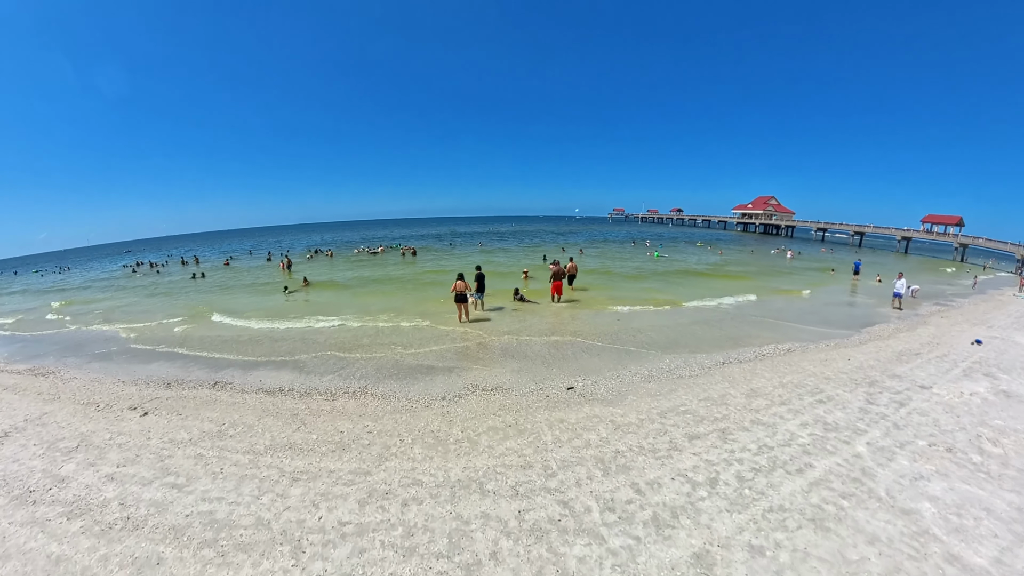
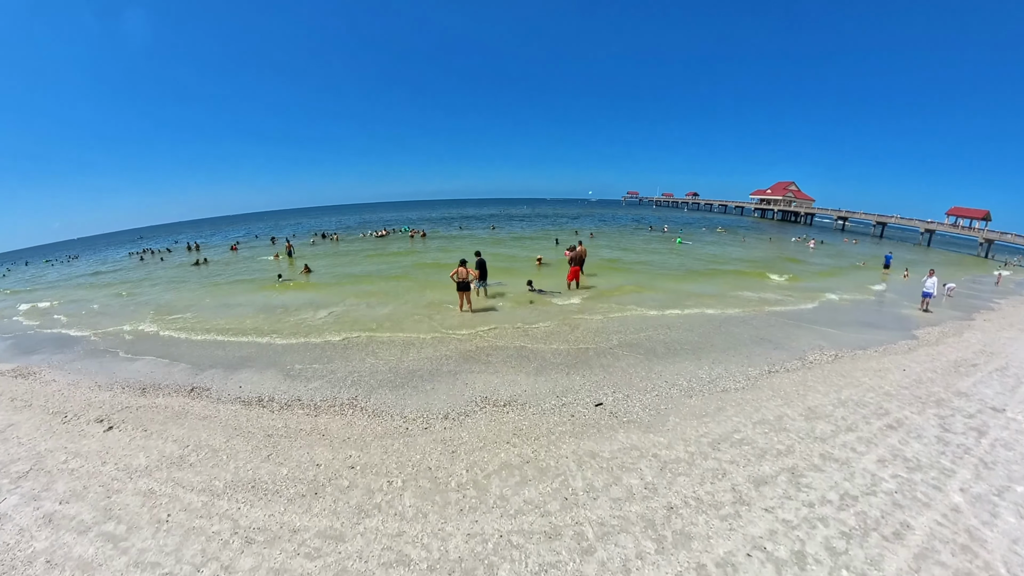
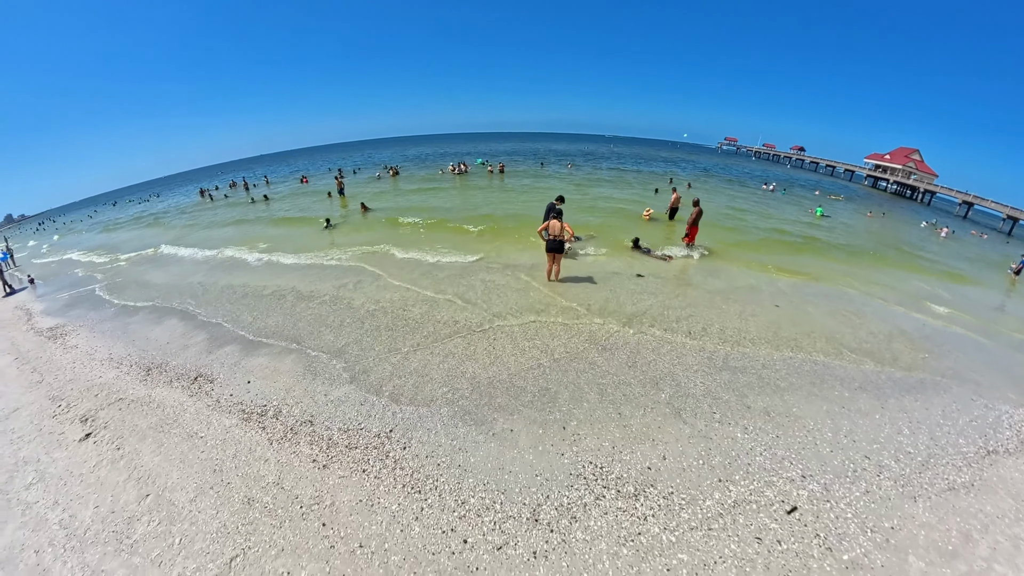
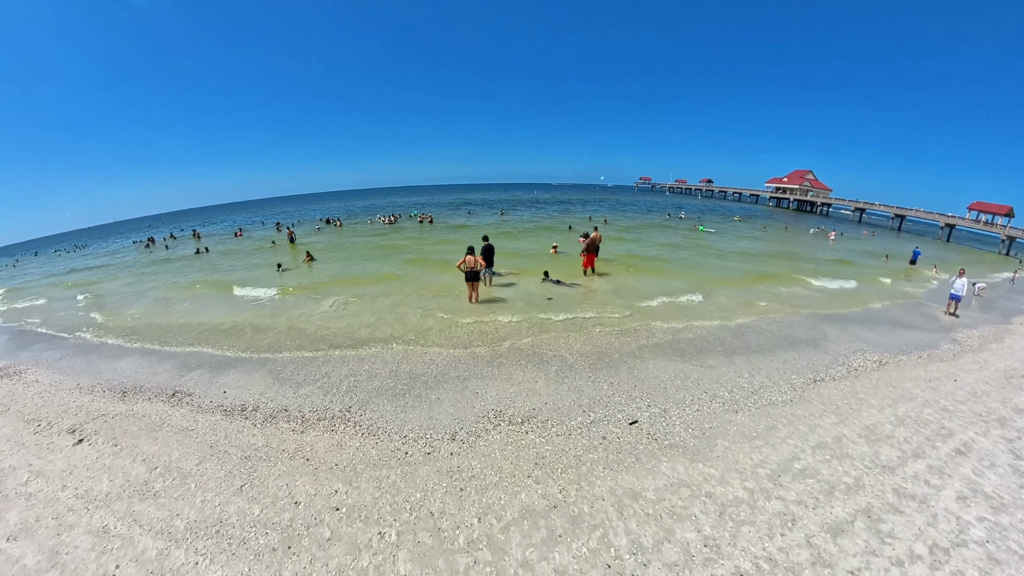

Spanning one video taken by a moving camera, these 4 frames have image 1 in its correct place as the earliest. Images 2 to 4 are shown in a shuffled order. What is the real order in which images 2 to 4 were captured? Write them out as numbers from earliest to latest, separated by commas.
2, 4, 3
